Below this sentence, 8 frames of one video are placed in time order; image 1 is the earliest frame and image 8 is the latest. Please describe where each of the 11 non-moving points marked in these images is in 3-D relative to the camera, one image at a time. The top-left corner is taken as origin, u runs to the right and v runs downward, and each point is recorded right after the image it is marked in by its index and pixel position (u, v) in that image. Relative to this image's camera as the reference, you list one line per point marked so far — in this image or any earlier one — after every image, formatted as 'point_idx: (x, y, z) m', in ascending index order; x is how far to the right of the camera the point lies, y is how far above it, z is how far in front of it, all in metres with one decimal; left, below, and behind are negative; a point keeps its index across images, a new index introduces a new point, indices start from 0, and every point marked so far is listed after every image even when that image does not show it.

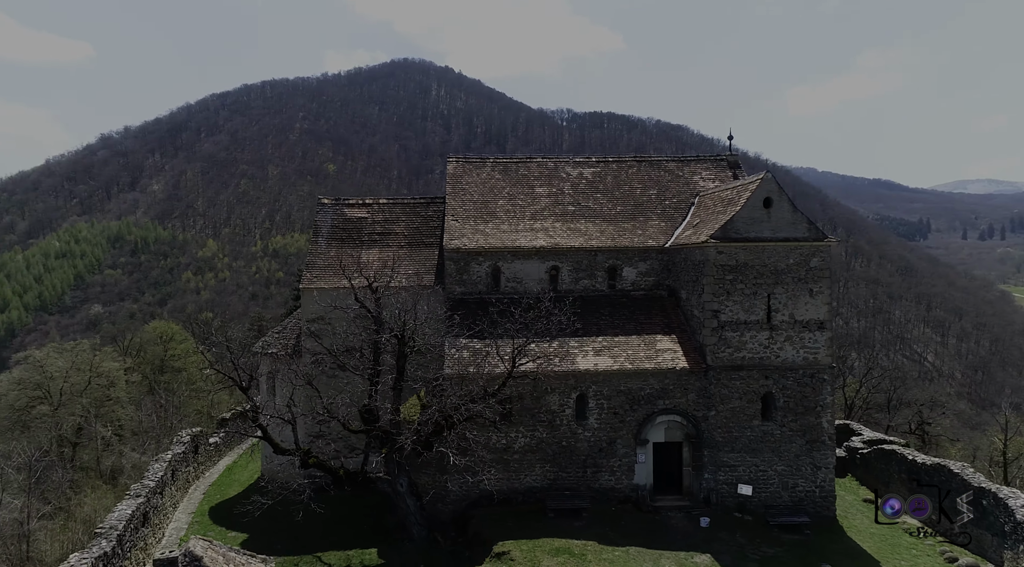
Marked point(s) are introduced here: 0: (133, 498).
0: (-9.3, -5.2, +18.6) m
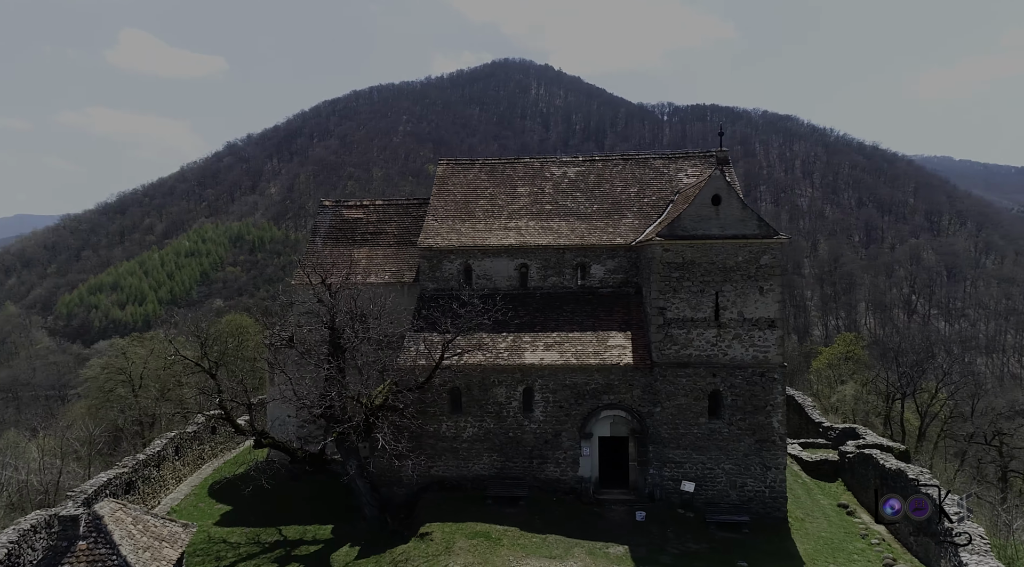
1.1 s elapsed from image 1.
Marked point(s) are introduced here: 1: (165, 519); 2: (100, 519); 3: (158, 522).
0: (-11.0, -5.0, +21.0) m
1: (-8.2, -5.0, +16.1) m
2: (-8.2, -4.5, +14.5) m
3: (-8.2, -5.0, +15.9) m
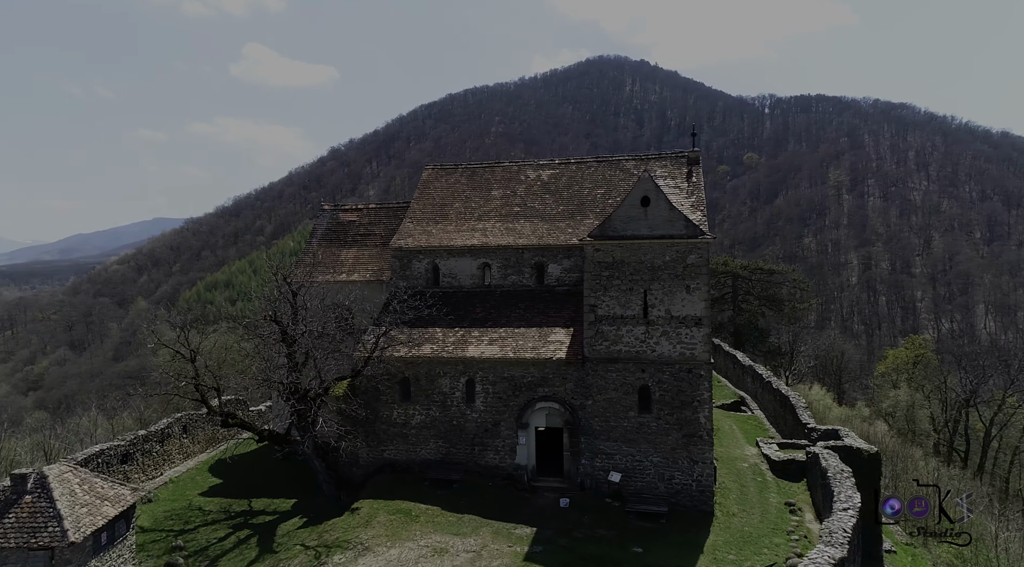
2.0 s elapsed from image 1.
0: (-12.6, -5.0, +24.1) m
1: (-10.6, -4.9, +18.8) m
2: (-10.8, -4.5, +17.3) m
3: (-10.6, -4.9, +18.6) m
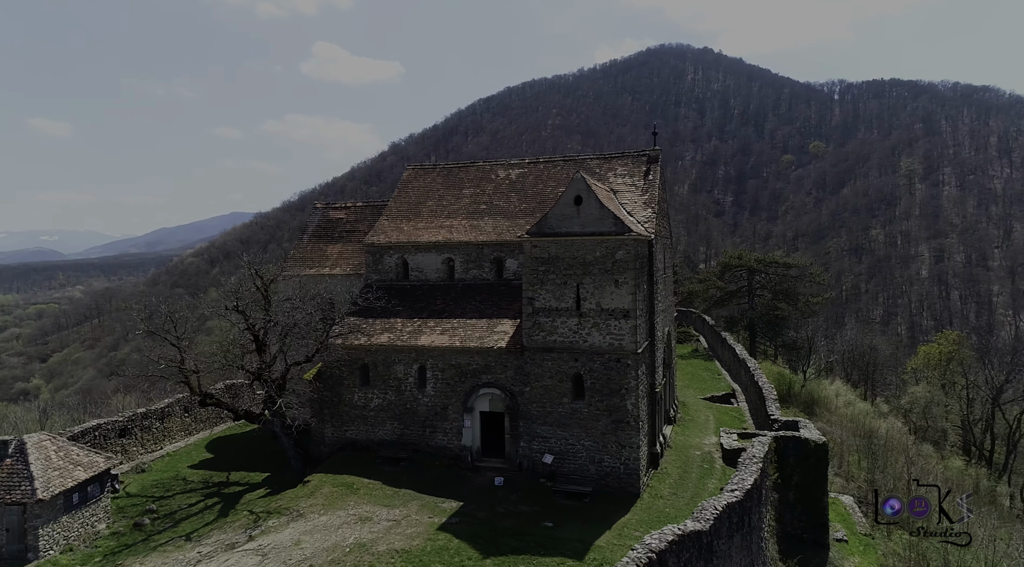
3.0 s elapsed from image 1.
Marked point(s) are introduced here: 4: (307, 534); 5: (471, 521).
0: (-14.1, -4.7, +27.0) m
1: (-12.6, -4.7, +21.5) m
2: (-12.9, -4.3, +20.0) m
3: (-12.7, -4.7, +21.3) m
4: (-5.6, -6.4, +19.7) m
5: (-1.2, -6.3, +20.1) m
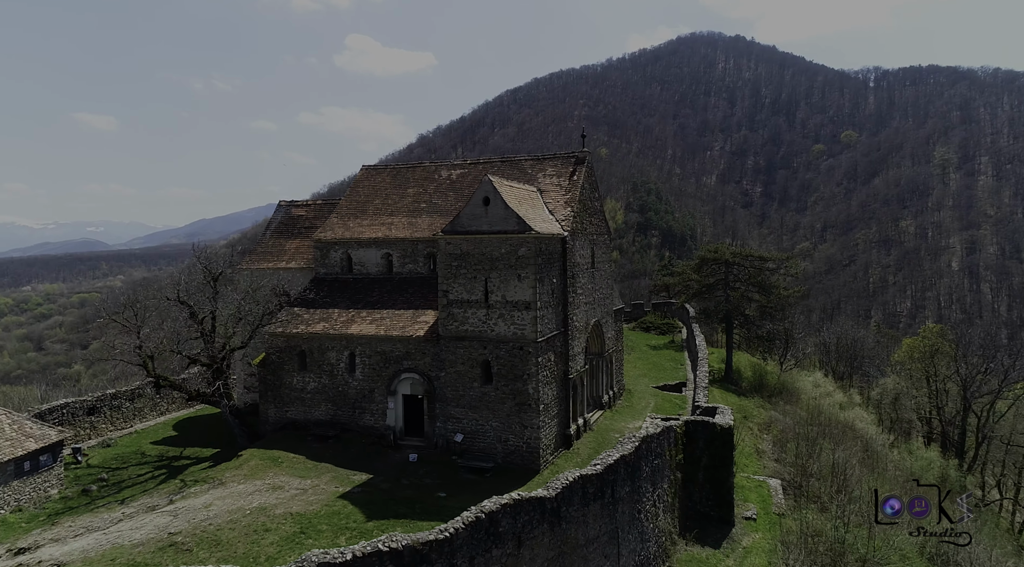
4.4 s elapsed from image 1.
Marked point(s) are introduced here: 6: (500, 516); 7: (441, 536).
0: (-16.8, -4.4, +29.8) m
1: (-15.5, -4.5, +24.3) m
2: (-15.9, -4.1, +22.8) m
3: (-15.6, -4.5, +24.1) m
4: (-8.6, -6.3, +22.2) m
5: (-4.2, -6.2, +22.4) m
6: (-0.3, -5.4, +17.4) m
7: (-1.6, -5.5, +16.5) m
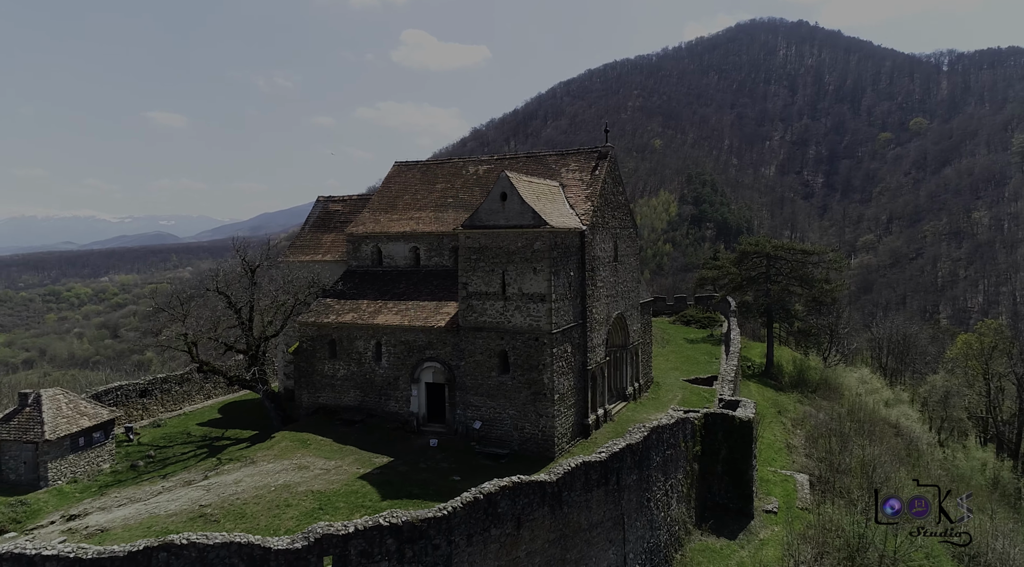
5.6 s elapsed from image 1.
0: (-15.8, -4.1, +31.9) m
1: (-14.9, -4.2, +26.3) m
2: (-15.5, -3.8, +24.9) m
3: (-15.1, -4.2, +26.2) m
4: (-8.2, -6.0, +23.7) m
5: (-3.8, -5.9, +23.5) m
6: (-0.3, -5.2, +18.3) m
7: (-1.7, -5.3, +17.4) m
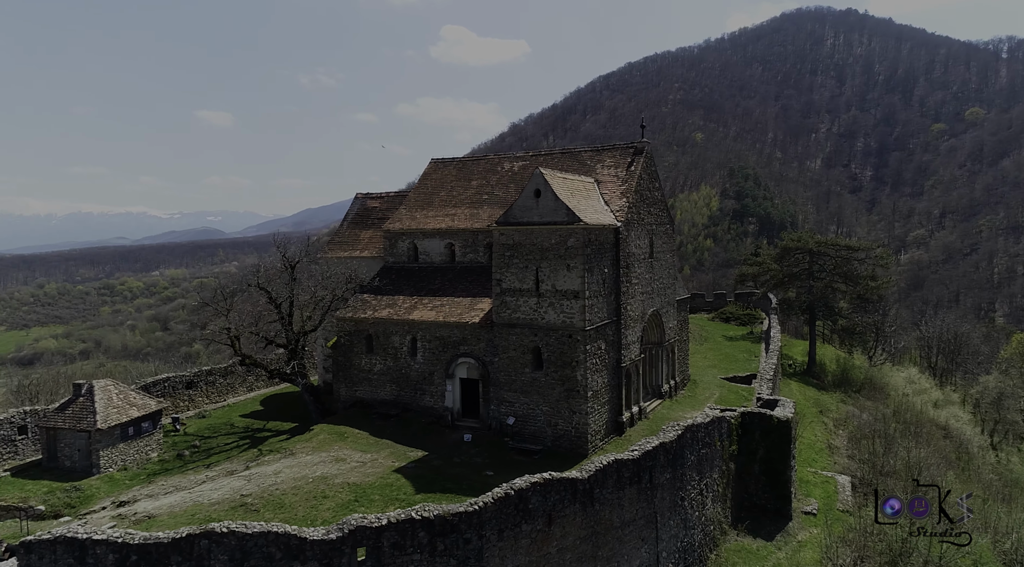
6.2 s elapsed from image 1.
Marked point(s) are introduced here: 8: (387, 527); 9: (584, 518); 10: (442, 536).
0: (-14.3, -3.9, +32.8) m
1: (-13.7, -4.0, +27.2) m
2: (-14.4, -3.7, +25.8) m
3: (-13.9, -4.0, +27.0) m
4: (-7.2, -5.9, +24.2) m
5: (-2.8, -5.8, +23.8) m
6: (+0.4, -5.1, +18.4) m
7: (-1.0, -5.3, +17.6) m
8: (-2.9, -5.5, +17.0) m
9: (+1.9, -6.1, +19.5) m
10: (-1.6, -5.8, +17.3) m
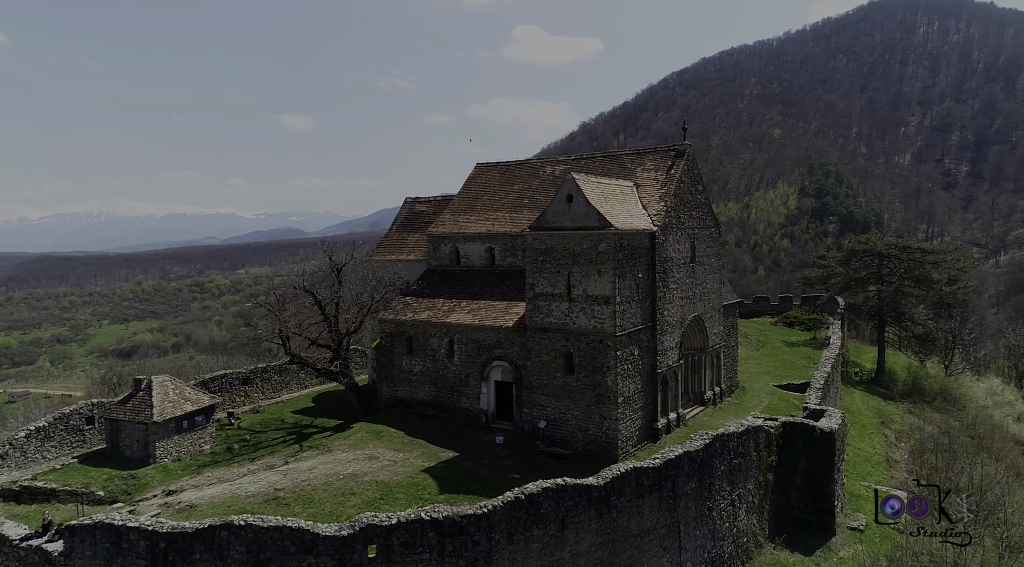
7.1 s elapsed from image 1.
0: (-12.4, -3.9, +34.4) m
1: (-12.5, -4.1, +28.7) m
2: (-13.2, -3.7, +27.4) m
3: (-12.6, -4.1, +28.6) m
4: (-6.3, -6.0, +25.1) m
5: (-1.9, -5.9, +24.3) m
6: (+0.8, -5.3, +18.5) m
7: (-0.7, -5.4, +17.9) m
8: (-2.7, -5.7, +17.5) m
9: (+2.3, -6.3, +19.5) m
10: (-1.4, -6.0, +17.7) m
